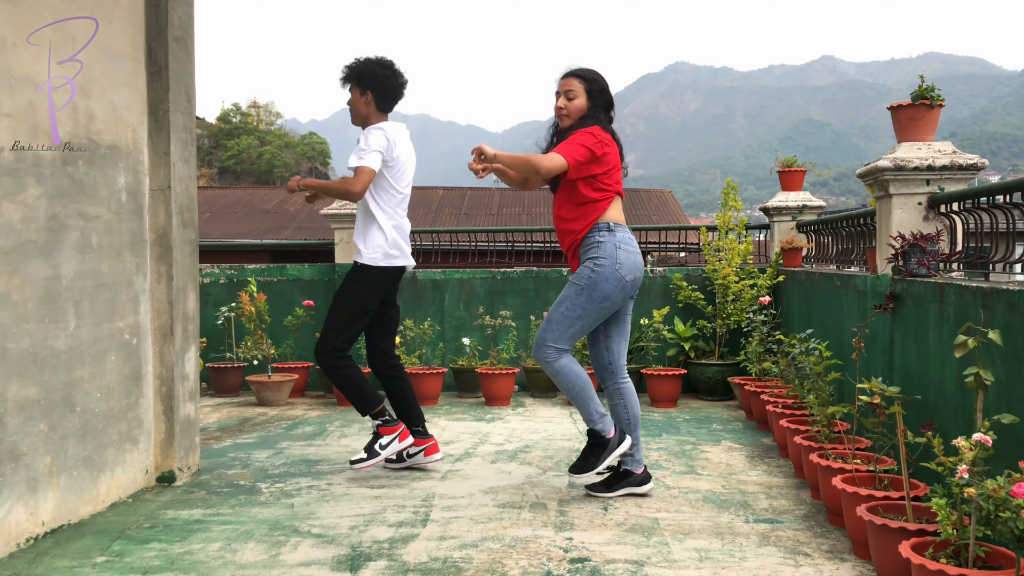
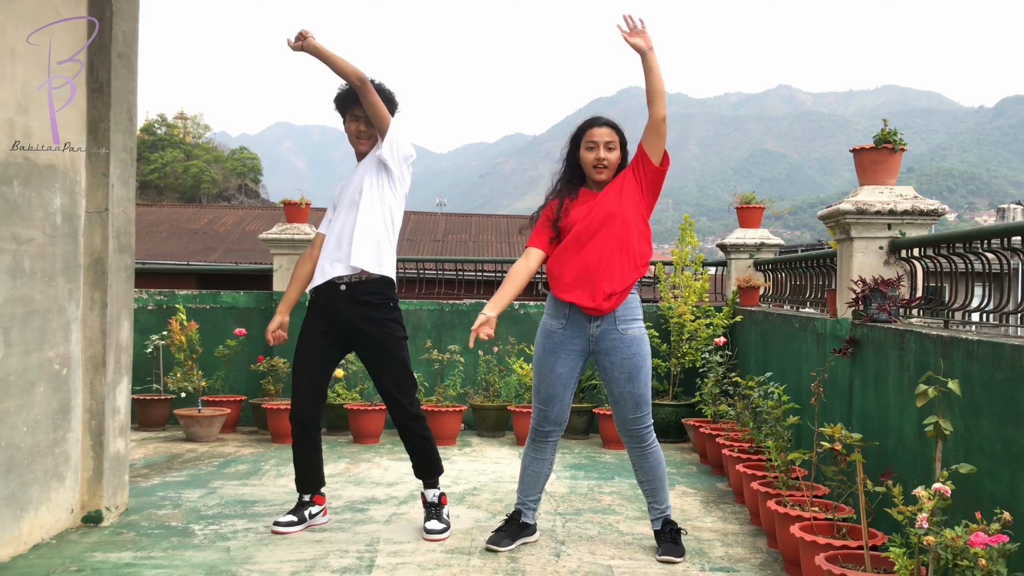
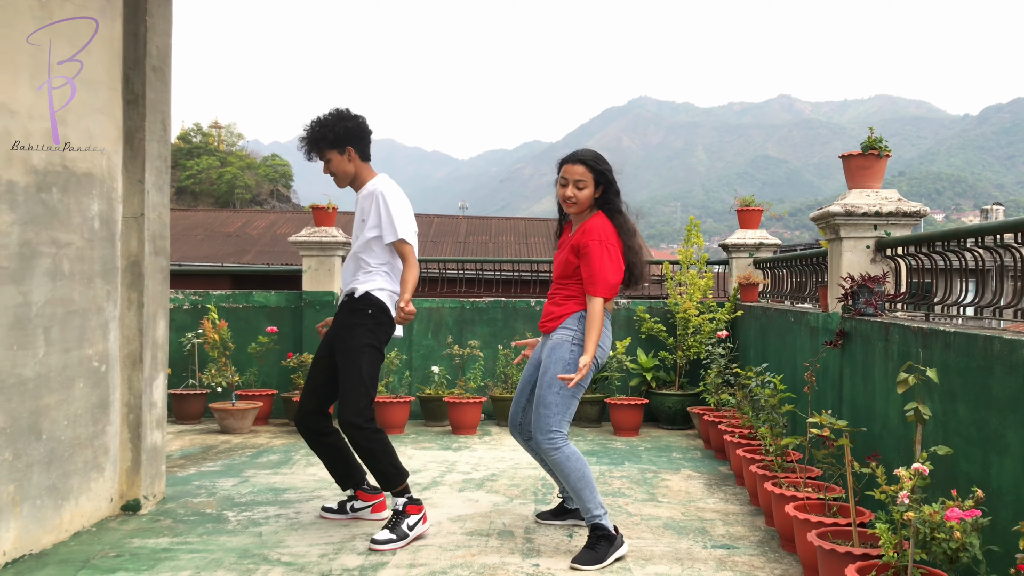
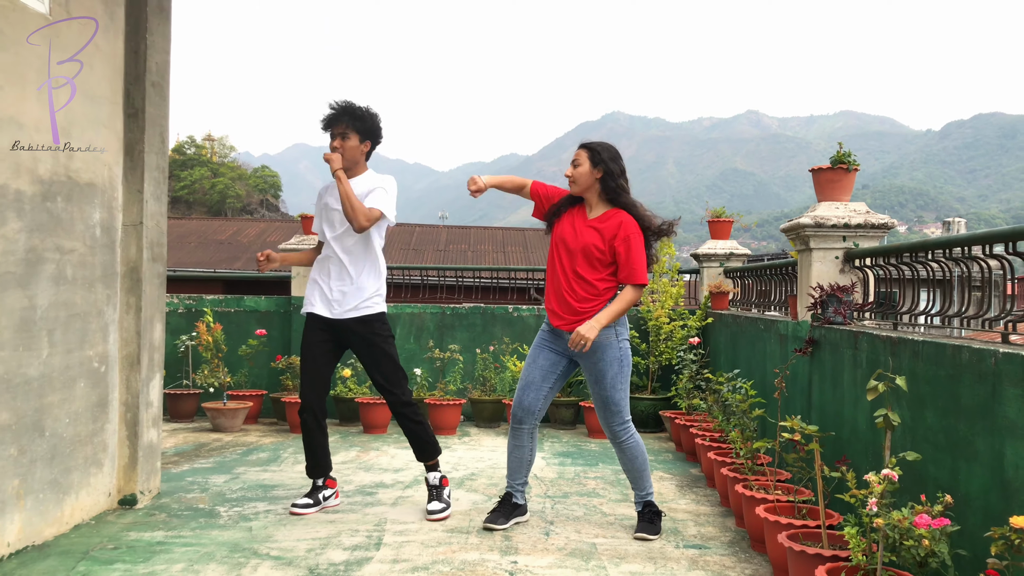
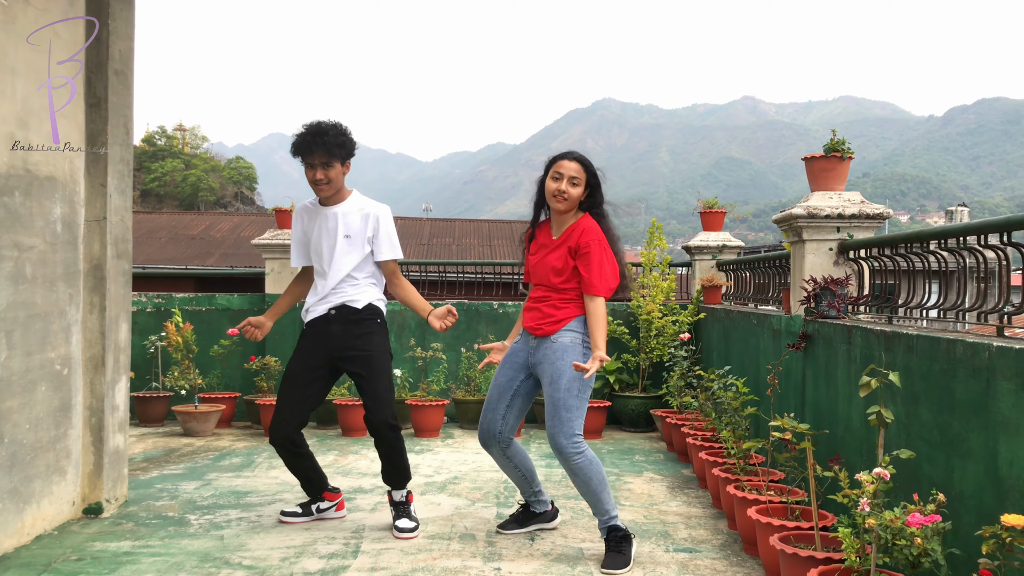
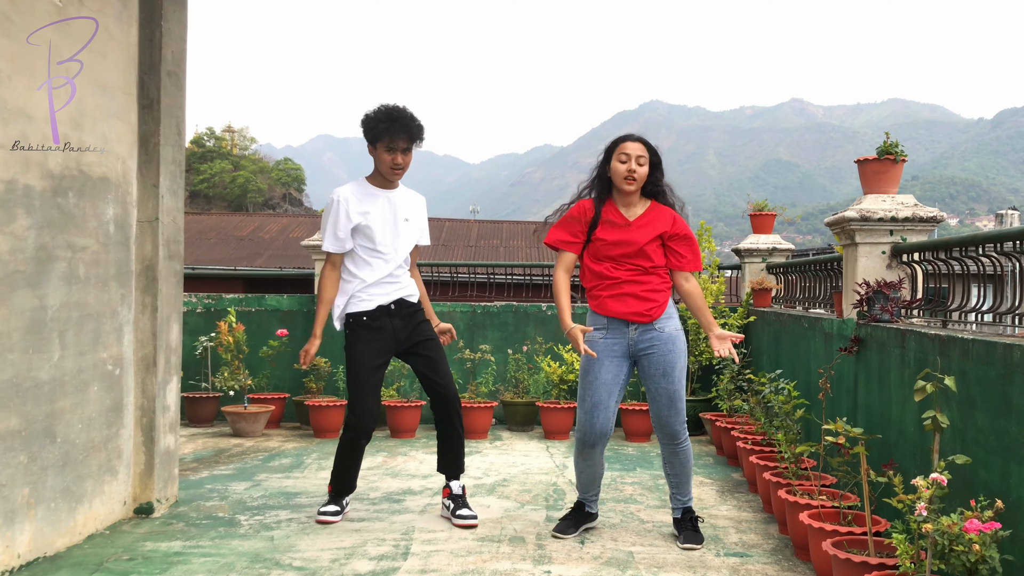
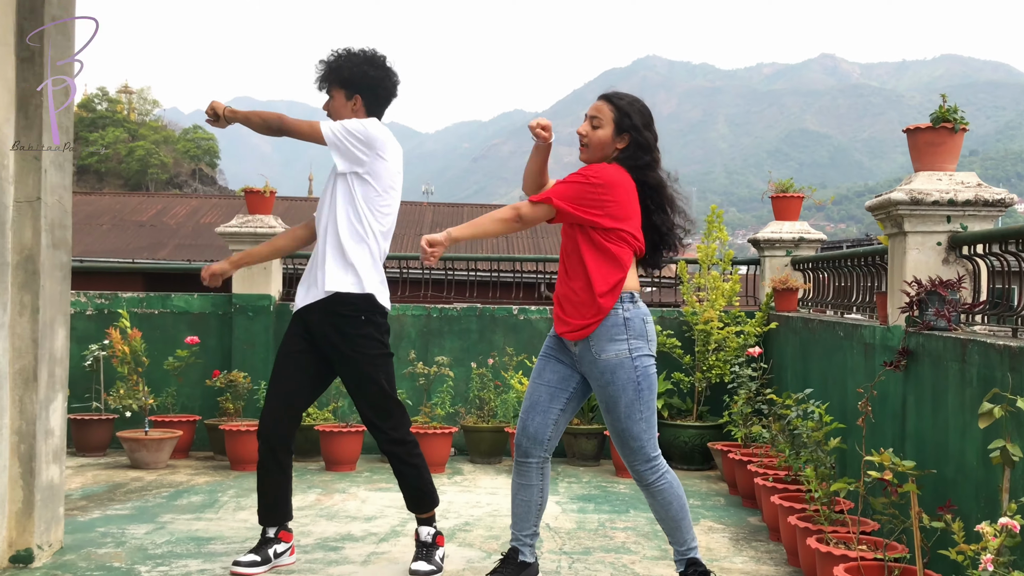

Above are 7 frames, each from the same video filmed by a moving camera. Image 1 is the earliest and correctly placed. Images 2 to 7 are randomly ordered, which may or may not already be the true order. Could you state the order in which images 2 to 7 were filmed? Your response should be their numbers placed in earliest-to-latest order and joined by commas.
4, 7, 2, 6, 5, 3
